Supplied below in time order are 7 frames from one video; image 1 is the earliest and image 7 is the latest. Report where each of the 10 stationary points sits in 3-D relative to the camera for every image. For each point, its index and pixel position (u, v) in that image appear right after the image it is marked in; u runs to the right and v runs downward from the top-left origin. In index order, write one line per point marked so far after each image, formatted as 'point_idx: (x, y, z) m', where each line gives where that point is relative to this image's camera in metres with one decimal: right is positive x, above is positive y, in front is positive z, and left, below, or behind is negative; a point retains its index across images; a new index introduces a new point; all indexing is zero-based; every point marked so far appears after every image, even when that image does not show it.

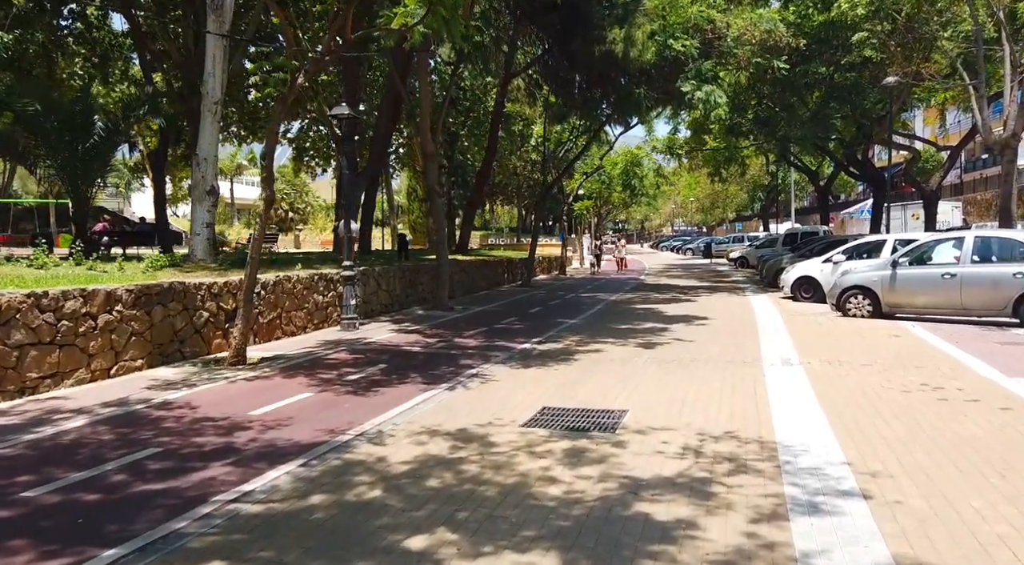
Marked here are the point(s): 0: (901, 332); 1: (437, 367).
0: (+6.6, -0.8, +12.4) m
1: (-1.0, -1.1, +9.8) m
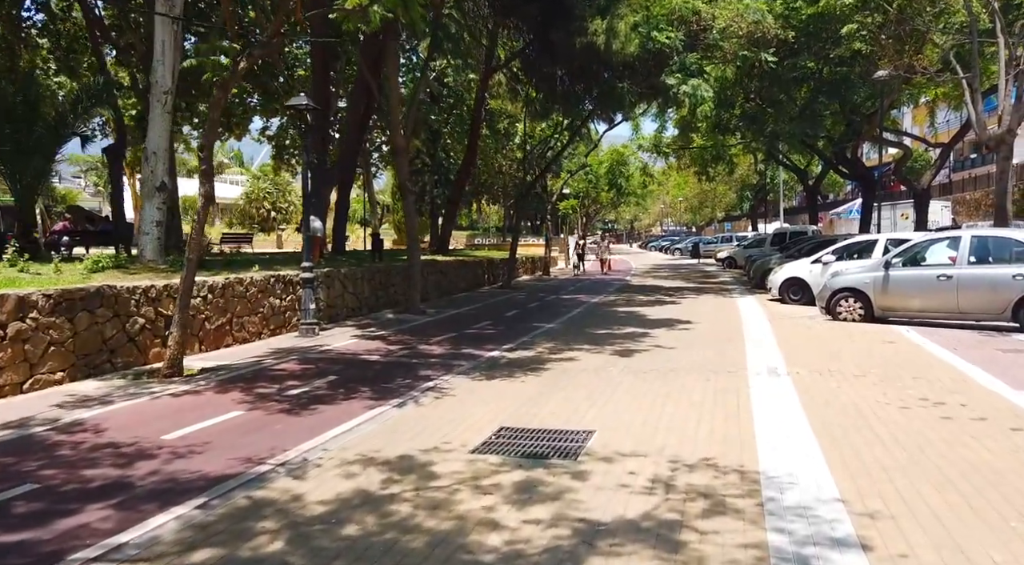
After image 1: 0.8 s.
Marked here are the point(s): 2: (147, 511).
0: (+6.1, -0.9, +11.7) m
1: (-1.5, -1.2, +8.9) m
2: (-2.3, -1.4, +4.6) m
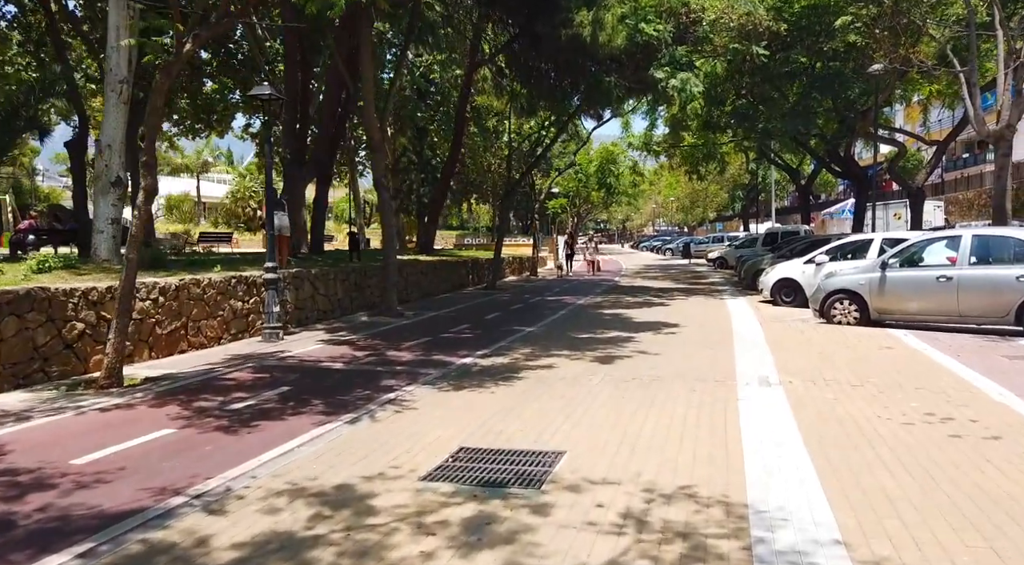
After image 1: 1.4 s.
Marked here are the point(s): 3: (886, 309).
0: (+5.7, -0.9, +11.0) m
1: (-1.8, -1.2, +8.2) m
2: (-2.6, -1.4, +3.8) m
3: (+6.8, -0.5, +13.3) m
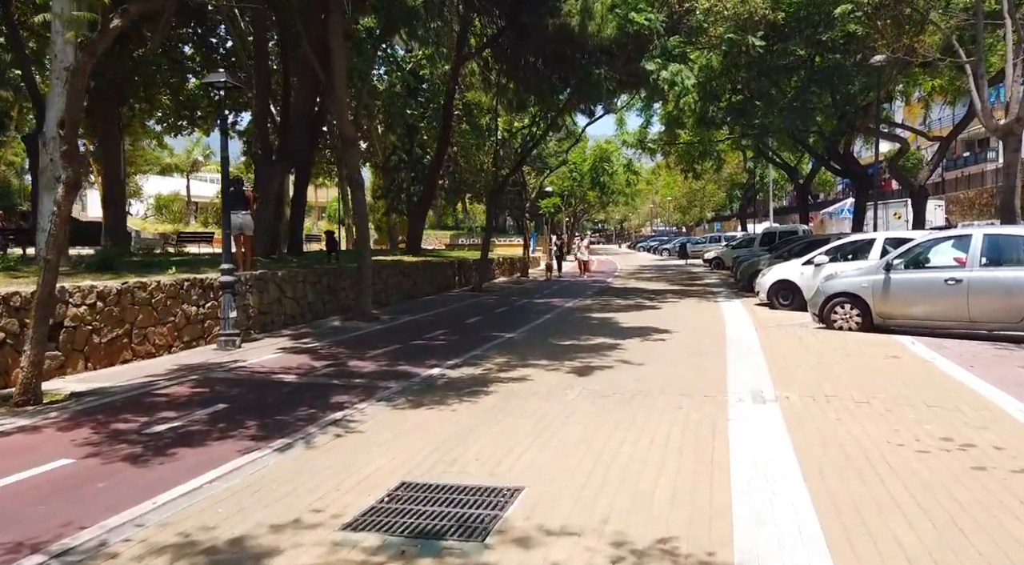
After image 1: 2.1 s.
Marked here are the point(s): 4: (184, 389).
0: (+5.3, -1.0, +10.1) m
1: (-2.2, -1.3, +7.3) m
2: (-2.9, -1.5, +2.9) m
3: (+6.4, -0.5, +12.4) m
4: (-3.7, -1.2, +8.2) m
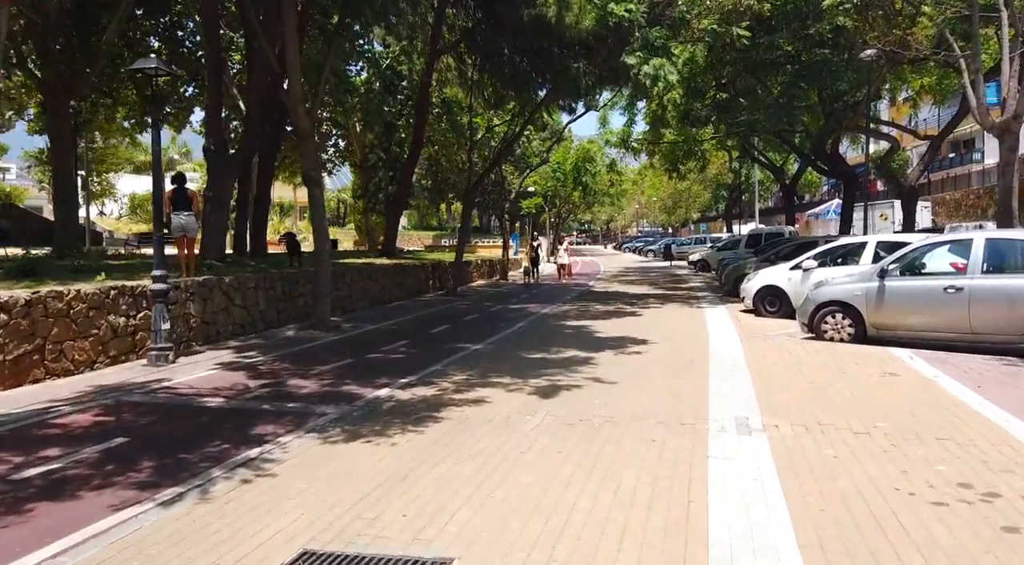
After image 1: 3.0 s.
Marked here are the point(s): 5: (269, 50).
0: (+4.8, -1.1, +9.2) m
1: (-2.6, -1.4, +6.2) m
2: (-3.3, -1.6, +1.9) m
3: (+5.9, -0.7, +11.5) m
4: (-4.1, -1.3, +7.2) m
5: (-4.7, +4.5, +14.3) m
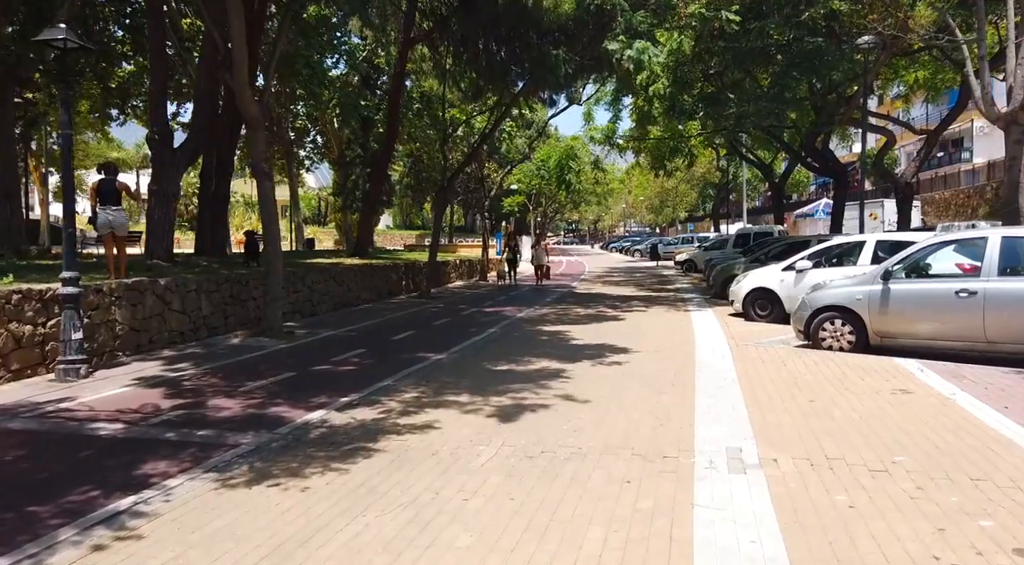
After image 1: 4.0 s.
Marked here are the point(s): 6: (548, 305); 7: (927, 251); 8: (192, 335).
0: (+4.4, -1.1, +8.1) m
1: (-3.0, -1.4, +5.0) m
2: (-3.6, -1.6, +0.6) m
3: (+5.4, -0.7, +10.4) m
4: (-4.6, -1.3, +5.9) m
5: (-5.2, +4.5, +13.0) m
6: (+0.9, -0.6, +19.0) m
7: (+5.8, +0.4, +10.2) m
8: (-5.2, -0.9, +12.0) m
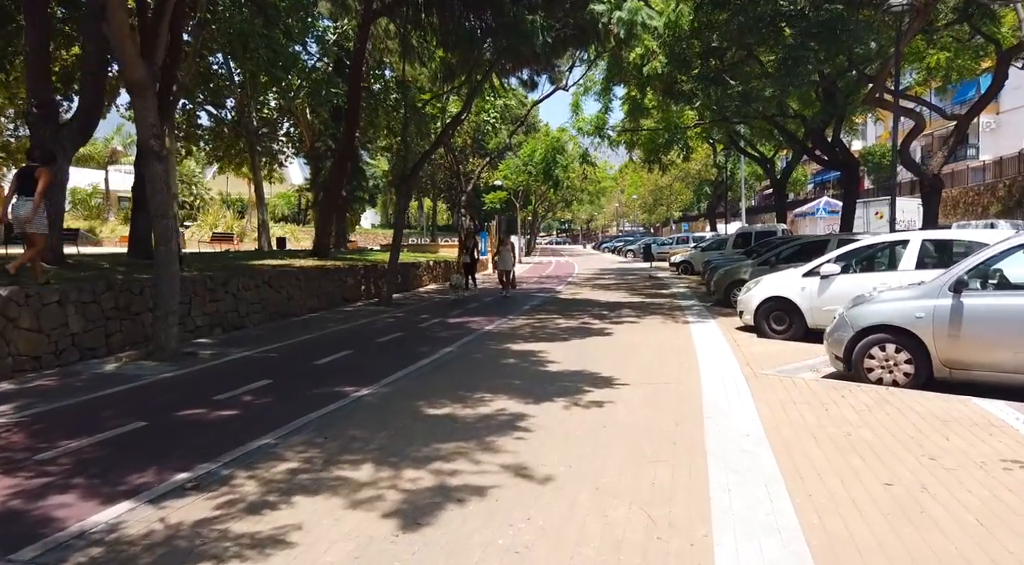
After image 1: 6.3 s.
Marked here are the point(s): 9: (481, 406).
0: (+3.8, -1.3, +5.5) m
1: (-3.6, -1.5, +2.3) m
2: (-4.1, -1.8, -2.1) m
3: (+4.8, -0.8, +7.8) m
4: (-5.1, -1.5, +3.2) m
5: (-5.8, +4.4, +10.3) m
6: (+0.3, -0.7, +16.4) m
7: (+5.2, +0.3, +7.6) m
8: (-5.8, -1.0, +9.3) m
9: (-0.3, -1.3, +7.7) m
